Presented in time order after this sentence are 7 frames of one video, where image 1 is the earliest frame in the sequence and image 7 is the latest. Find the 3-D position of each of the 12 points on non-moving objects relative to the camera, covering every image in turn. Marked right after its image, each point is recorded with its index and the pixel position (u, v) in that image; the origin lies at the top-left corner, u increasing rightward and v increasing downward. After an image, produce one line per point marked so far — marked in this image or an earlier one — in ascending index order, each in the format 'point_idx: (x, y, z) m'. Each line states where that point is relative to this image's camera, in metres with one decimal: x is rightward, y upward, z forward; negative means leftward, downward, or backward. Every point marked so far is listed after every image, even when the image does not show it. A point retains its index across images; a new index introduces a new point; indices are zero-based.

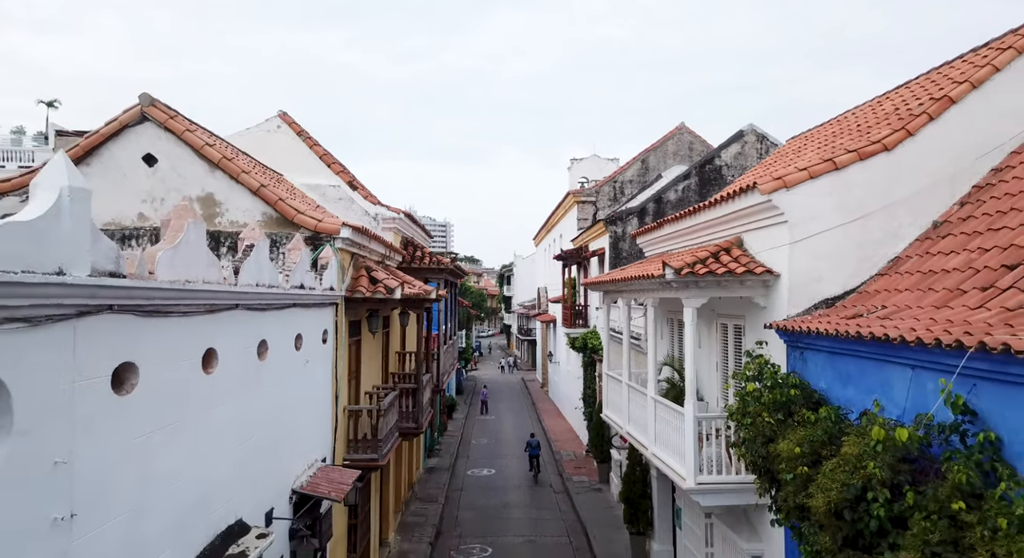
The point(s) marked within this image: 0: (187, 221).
0: (-2.5, +0.4, +4.6) m
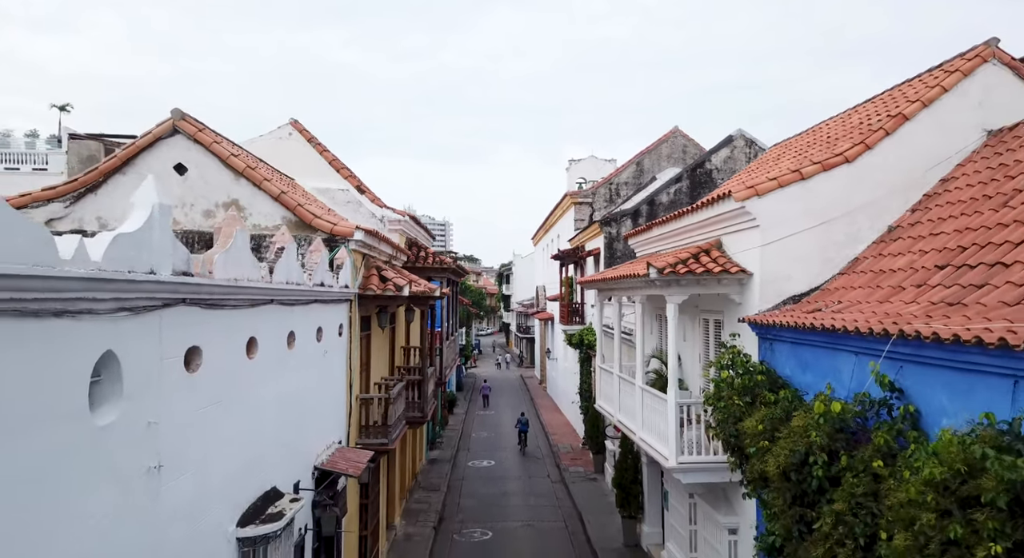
0: (-2.5, +0.5, +5.4) m
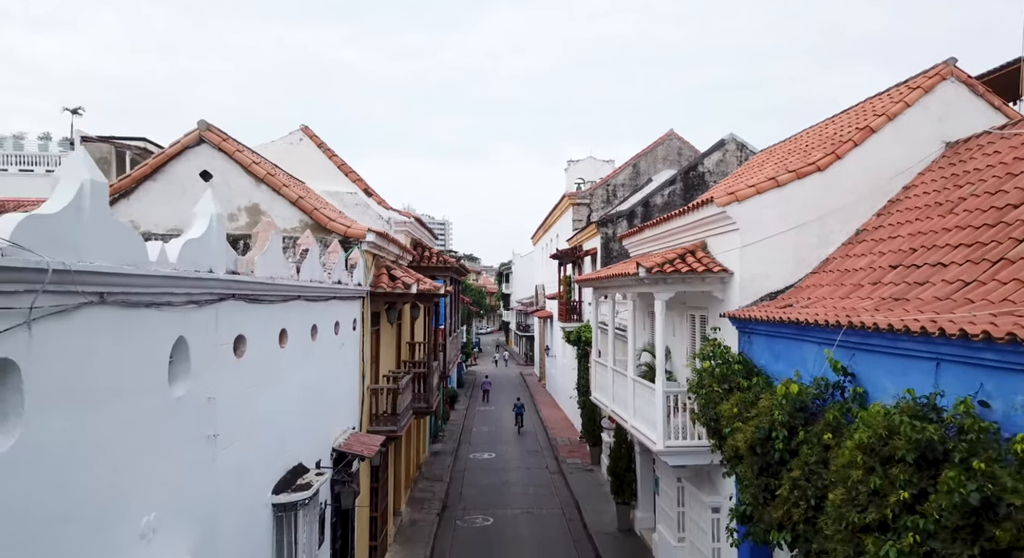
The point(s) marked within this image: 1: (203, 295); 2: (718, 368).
0: (-2.5, +0.5, +6.1) m
1: (-2.3, -0.1, +4.5) m
2: (+2.7, -1.1, +7.8) m
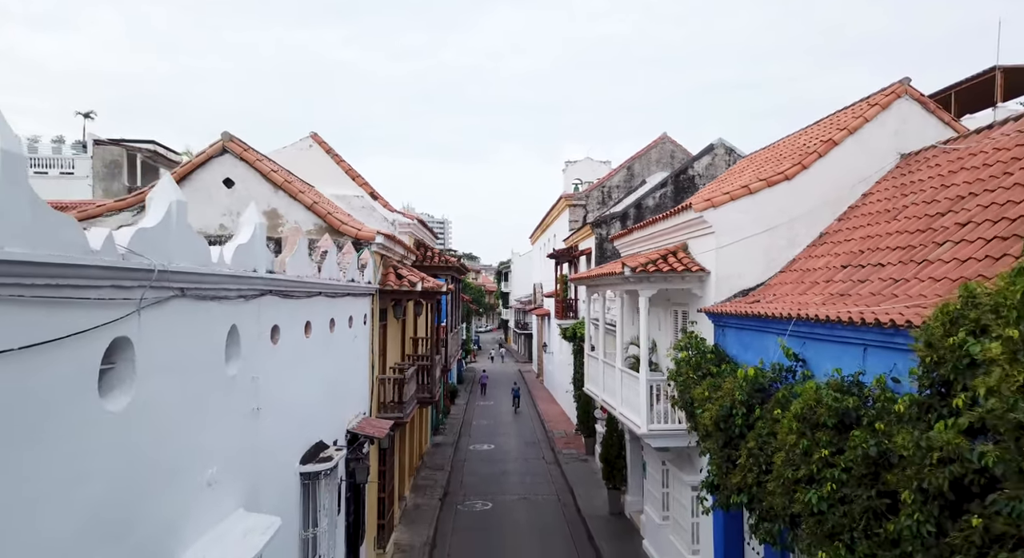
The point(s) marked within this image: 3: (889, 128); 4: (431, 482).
0: (-2.5, +0.5, +7.0) m
1: (-2.4, -0.1, +5.4) m
2: (+2.6, -1.1, +8.7) m
3: (+5.9, +2.4, +9.5) m
4: (-2.4, -5.9, +17.5) m
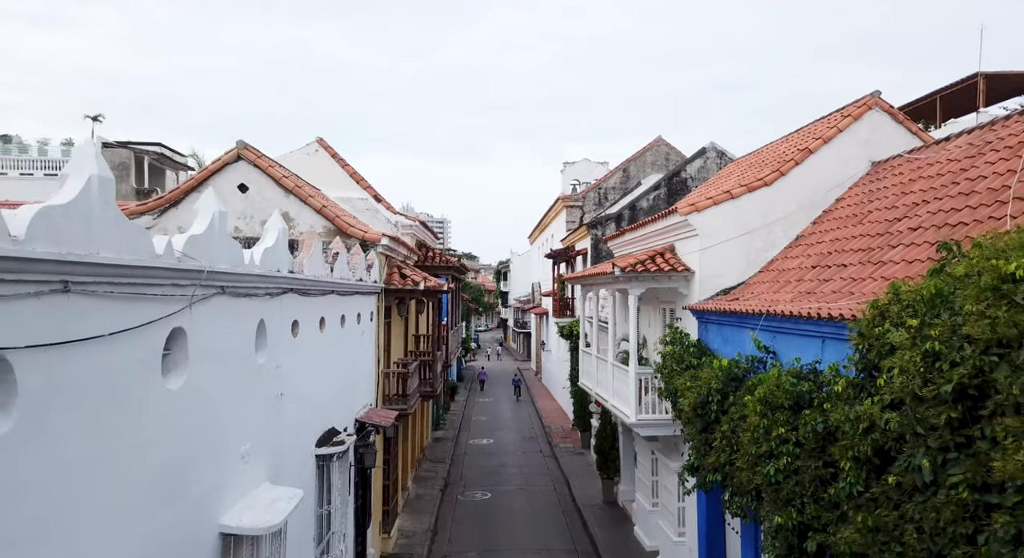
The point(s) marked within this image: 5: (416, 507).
0: (-2.5, +0.5, +7.7) m
1: (-2.4, -0.1, +6.1) m
2: (+2.6, -1.1, +9.4) m
3: (+5.9, +2.4, +10.1) m
4: (-2.4, -5.9, +18.2) m
5: (-2.4, -5.7, +15.2) m
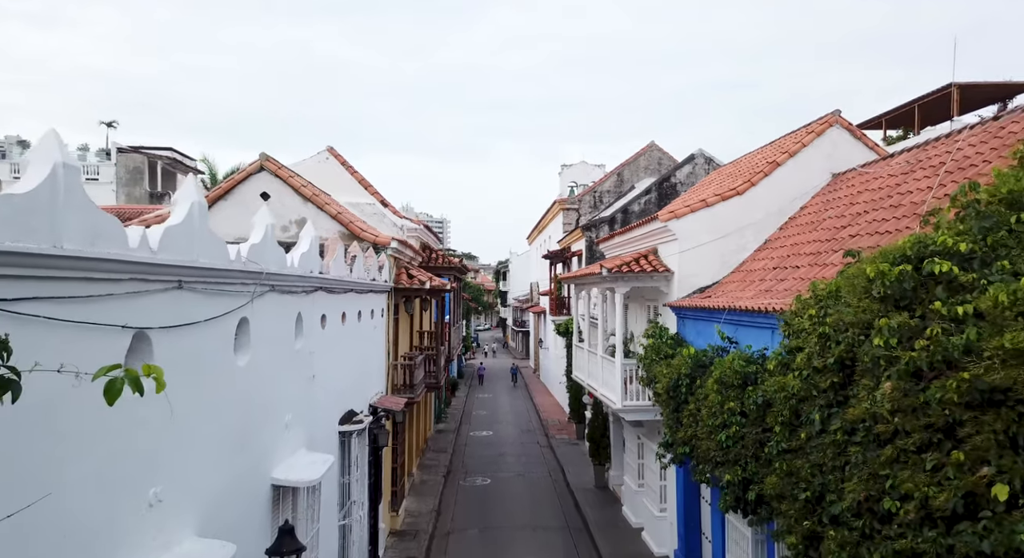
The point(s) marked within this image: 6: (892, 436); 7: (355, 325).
0: (-2.6, +0.5, +8.8) m
1: (-2.4, -0.1, +7.2) m
2: (+2.5, -1.1, +10.5) m
3: (+5.8, +2.4, +11.3) m
4: (-2.5, -5.9, +19.3) m
5: (-2.5, -5.7, +16.3) m
6: (+2.4, -1.0, +3.8) m
7: (-2.6, -0.8, +9.8) m
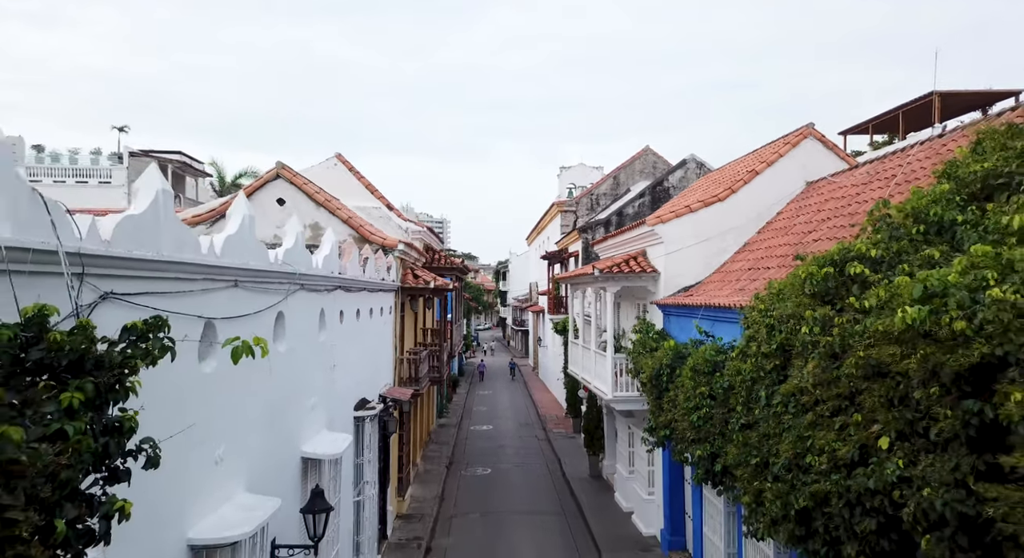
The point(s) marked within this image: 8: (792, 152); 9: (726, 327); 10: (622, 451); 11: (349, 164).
0: (-2.6, +0.5, +9.8) m
1: (-2.5, -0.1, +8.2) m
2: (+2.5, -1.1, +11.4) m
3: (+5.8, +2.4, +12.2) m
4: (-2.5, -5.9, +20.3) m
5: (-2.5, -5.7, +17.2) m
6: (+2.4, -1.0, +4.7) m
7: (-2.6, -0.8, +10.7) m
8: (+5.6, +2.6, +12.1) m
9: (+3.1, -0.7, +8.9) m
10: (+2.8, -4.3, +15.1) m
11: (-5.1, +3.6, +19.1) m
